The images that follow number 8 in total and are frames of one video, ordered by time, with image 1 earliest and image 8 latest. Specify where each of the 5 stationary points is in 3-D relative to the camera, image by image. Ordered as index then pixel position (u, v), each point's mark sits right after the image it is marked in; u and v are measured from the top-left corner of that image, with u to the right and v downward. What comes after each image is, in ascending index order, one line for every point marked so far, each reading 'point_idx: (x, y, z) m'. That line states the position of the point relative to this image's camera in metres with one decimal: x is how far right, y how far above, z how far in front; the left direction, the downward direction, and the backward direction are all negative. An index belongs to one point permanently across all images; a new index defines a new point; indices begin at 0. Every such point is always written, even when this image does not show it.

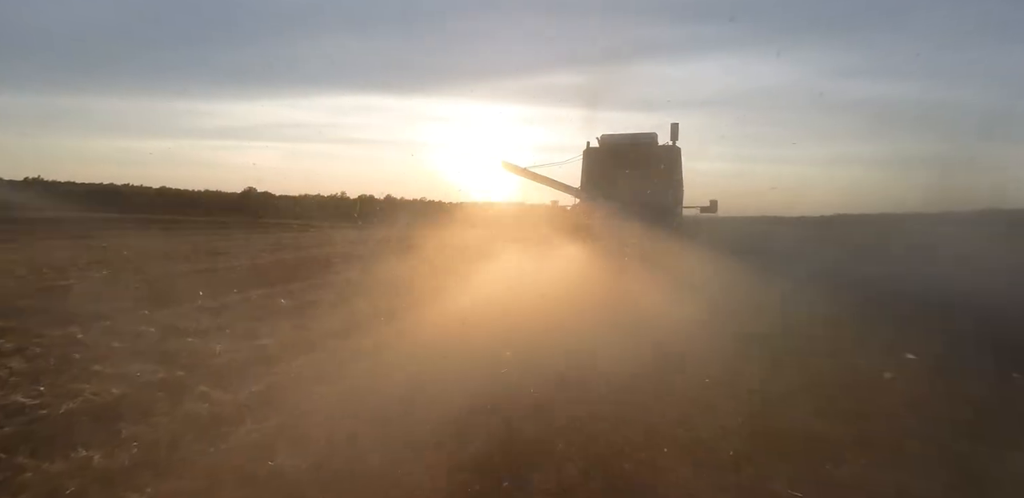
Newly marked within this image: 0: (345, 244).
0: (-6.6, 0.0, +19.1) m
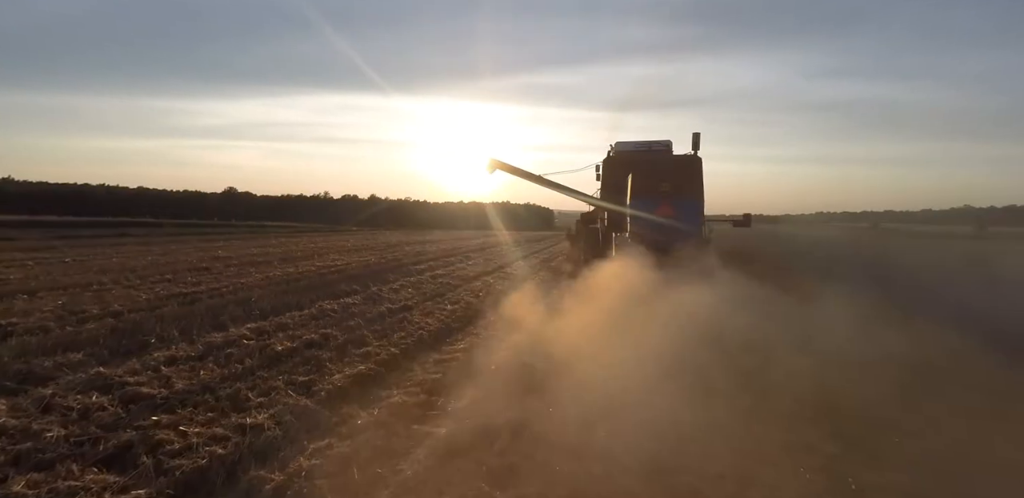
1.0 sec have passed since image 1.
0: (-6.3, -0.4, +17.7) m
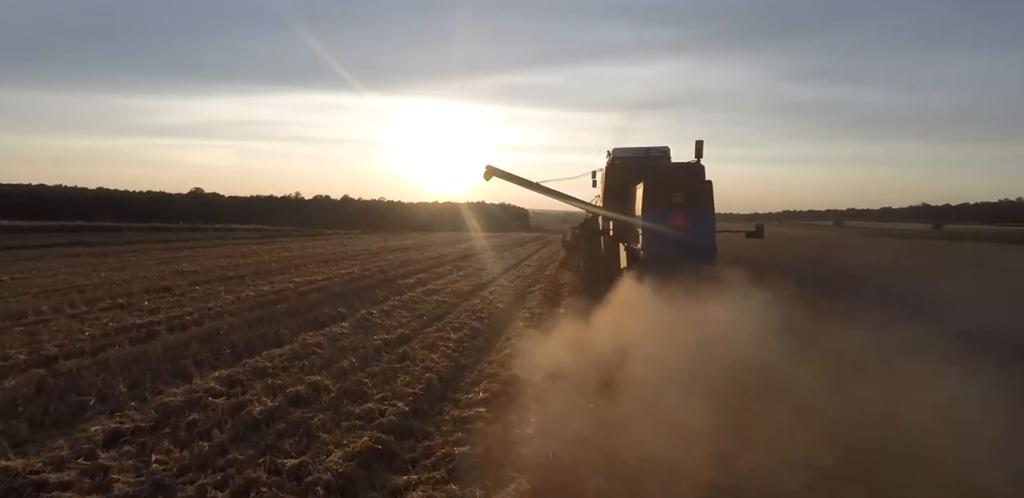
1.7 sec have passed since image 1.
0: (-6.4, -0.8, +16.2) m
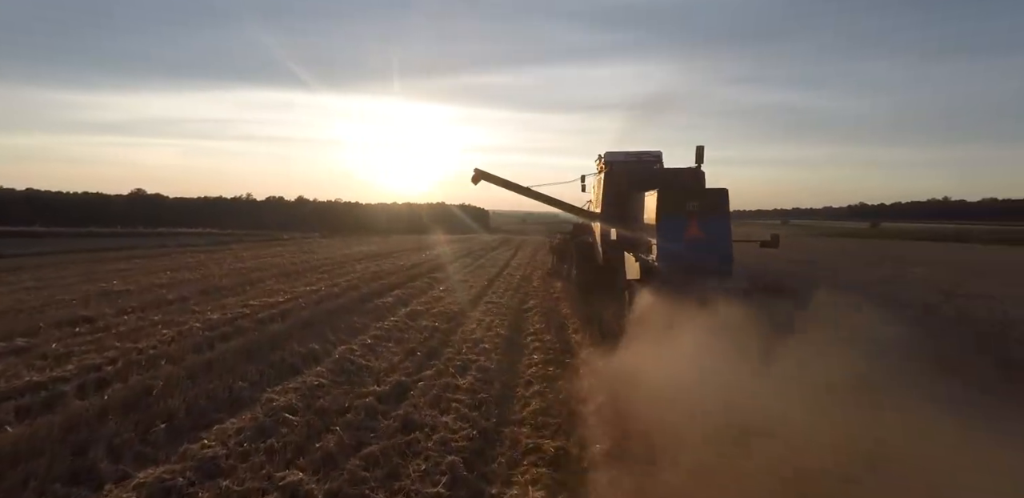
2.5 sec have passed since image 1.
0: (-6.7, -1.2, +14.1) m
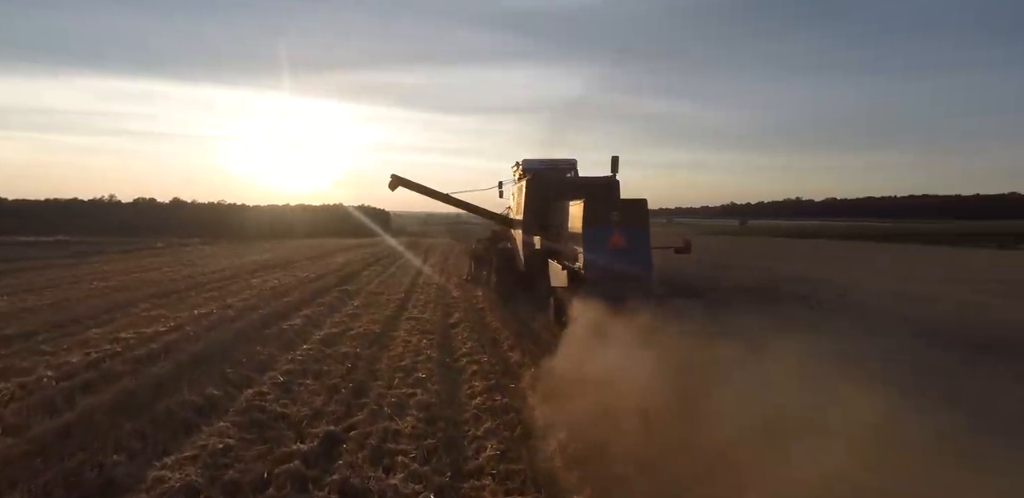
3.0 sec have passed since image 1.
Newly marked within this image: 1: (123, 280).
0: (-8.6, -1.6, +11.9) m
1: (-14.8, -1.2, +18.6) m
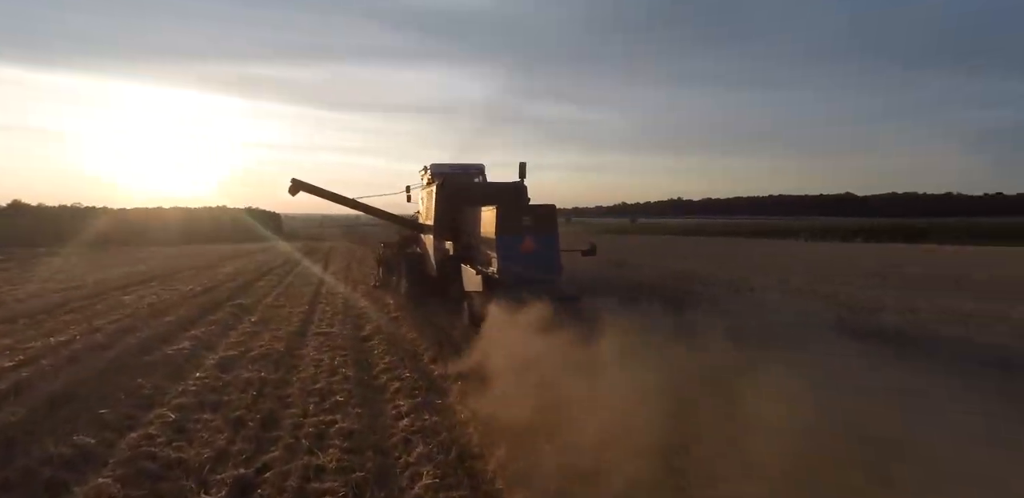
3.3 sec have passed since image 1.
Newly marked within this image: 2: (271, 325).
0: (-10.4, -2.0, +9.9) m
1: (-17.7, -1.7, +15.3) m
2: (-6.1, -2.0, +12.4) m
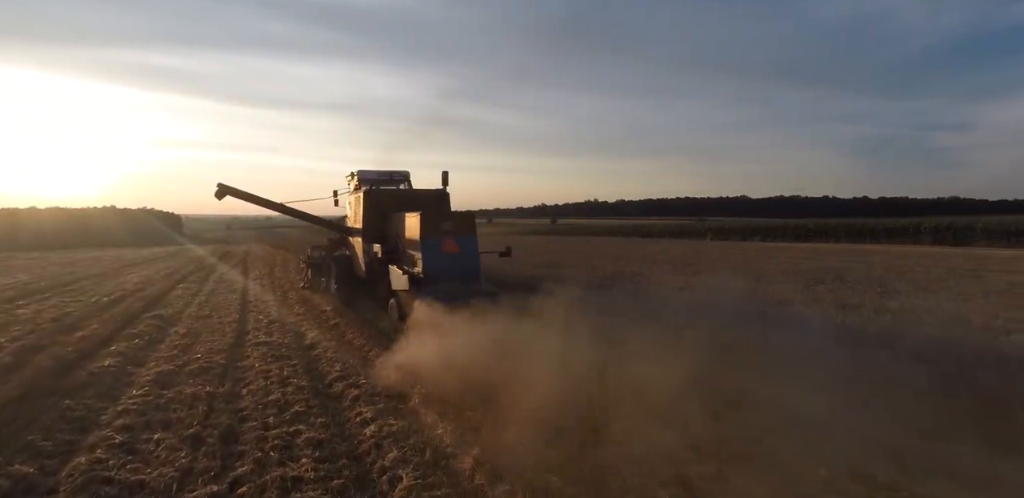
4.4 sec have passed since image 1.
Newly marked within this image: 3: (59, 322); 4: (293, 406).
0: (-11.2, -2.2, +8.6) m
1: (-19.3, -2.0, +12.8) m
2: (-7.4, -2.1, +11.7) m
3: (-11.8, -1.9, +12.7) m
4: (-3.3, -2.4, +7.4) m
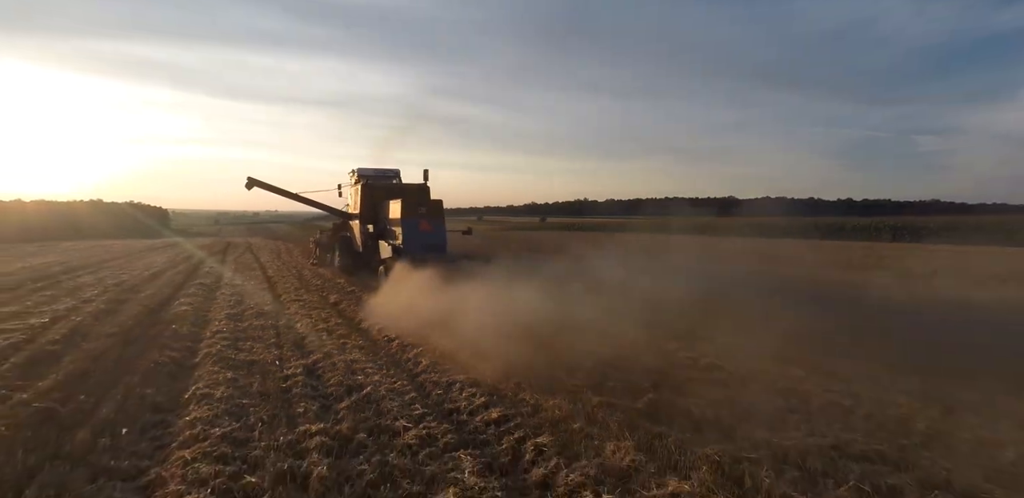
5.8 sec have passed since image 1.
0: (-11.6, -1.5, +11.2) m
1: (-19.8, -1.2, +15.2) m
2: (-7.9, -1.4, +14.5) m
3: (-12.2, -1.2, +15.3) m
4: (-3.7, -1.7, +10.3) m
